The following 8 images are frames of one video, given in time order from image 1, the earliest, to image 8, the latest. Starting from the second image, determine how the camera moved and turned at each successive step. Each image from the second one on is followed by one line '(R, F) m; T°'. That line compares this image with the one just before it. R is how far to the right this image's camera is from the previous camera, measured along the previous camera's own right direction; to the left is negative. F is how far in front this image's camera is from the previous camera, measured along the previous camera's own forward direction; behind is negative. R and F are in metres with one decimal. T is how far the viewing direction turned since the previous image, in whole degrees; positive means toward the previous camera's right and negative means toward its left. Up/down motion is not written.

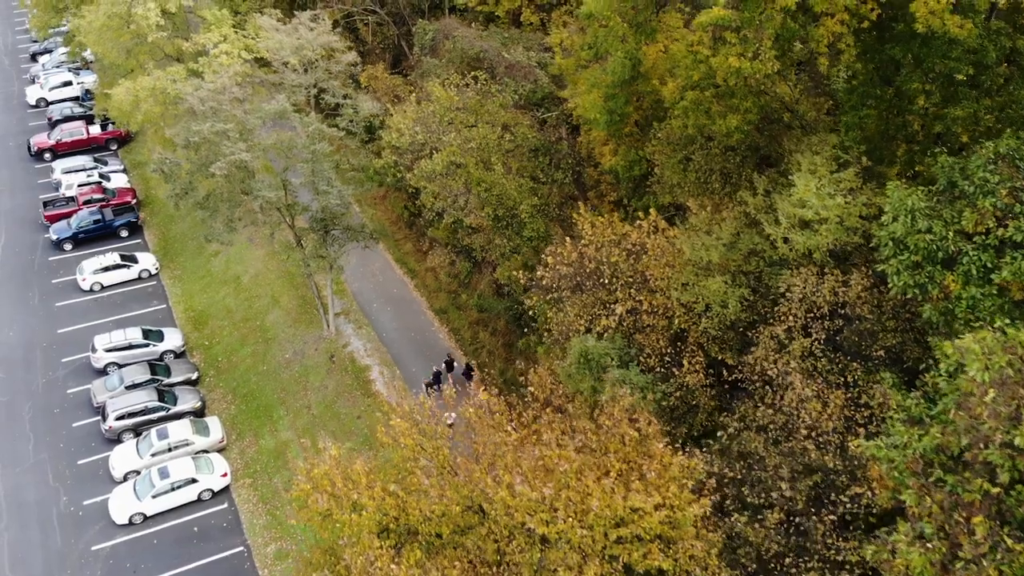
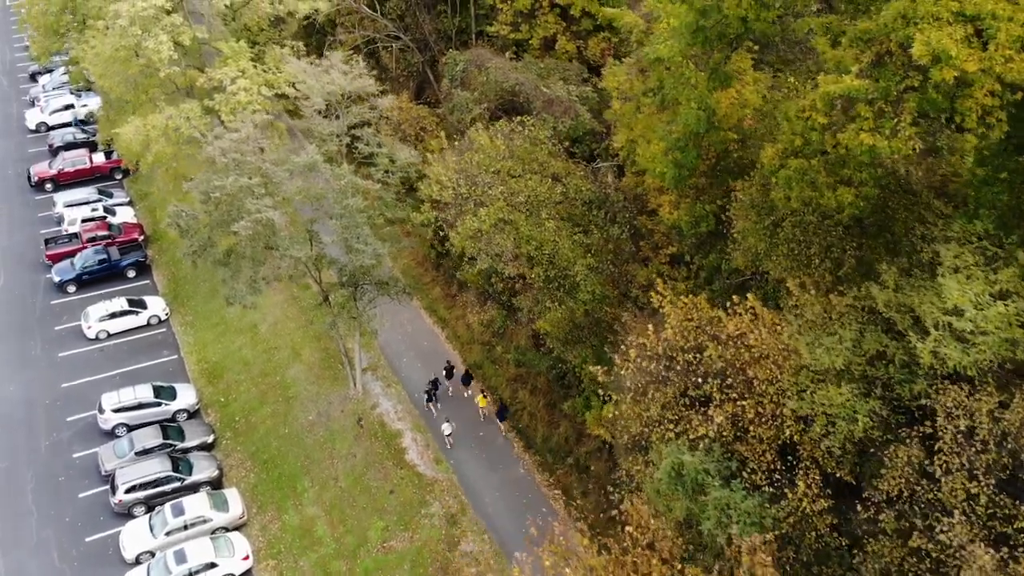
(-0.8, +1.9) m; 0°
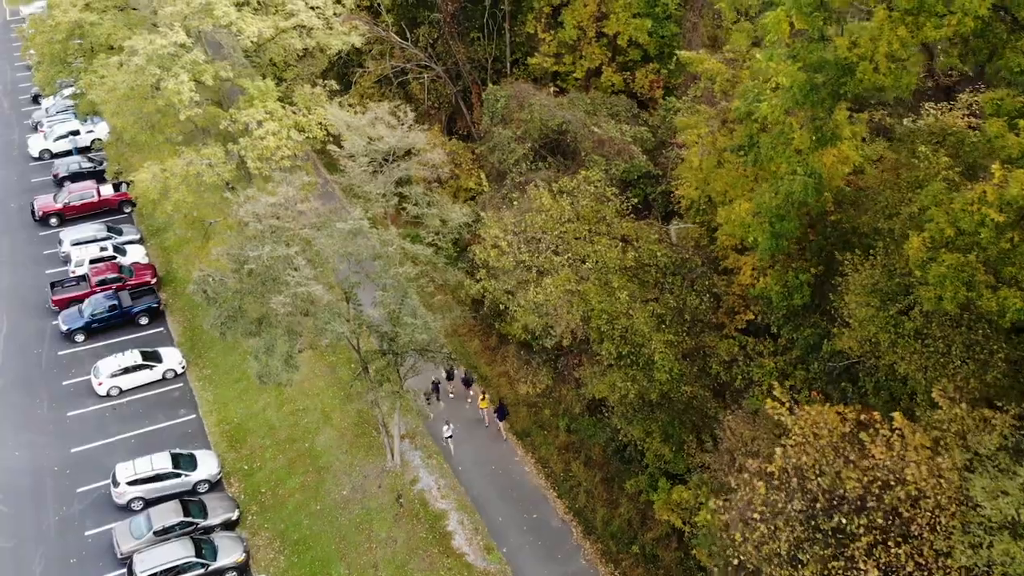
(-0.9, +2.0) m; 0°
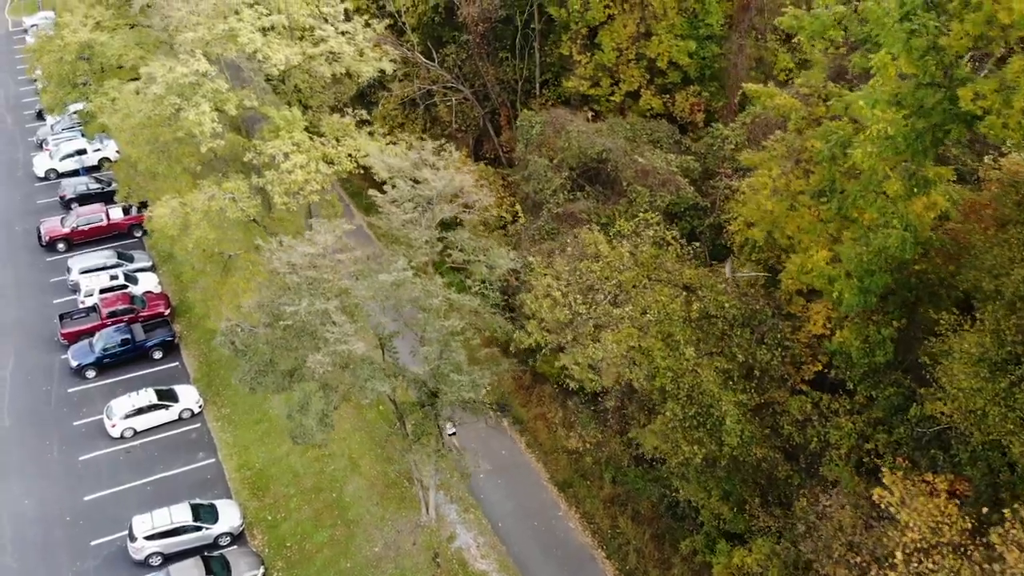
(-0.7, +1.3) m; 0°
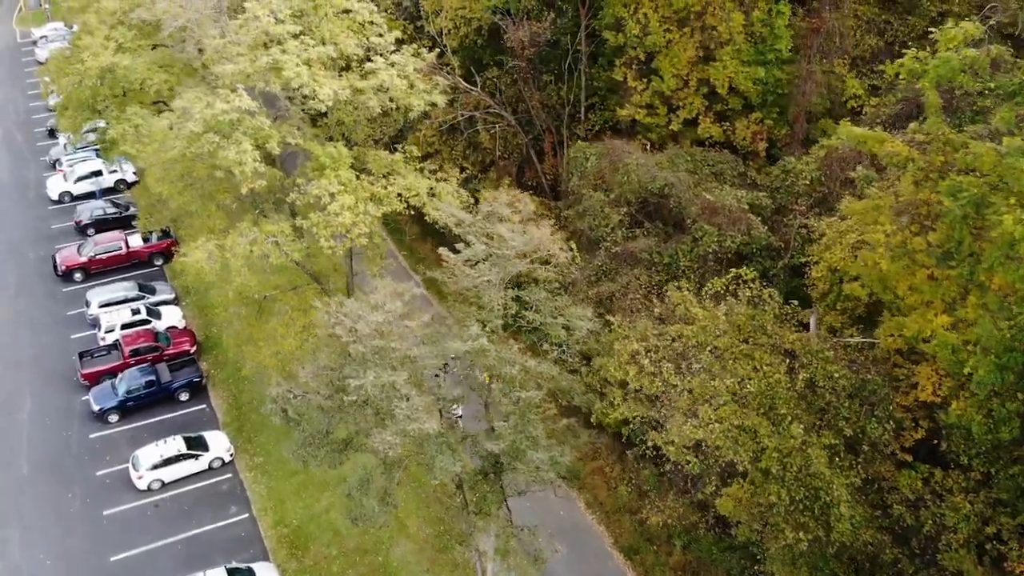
(-0.9, +1.4) m; 0°
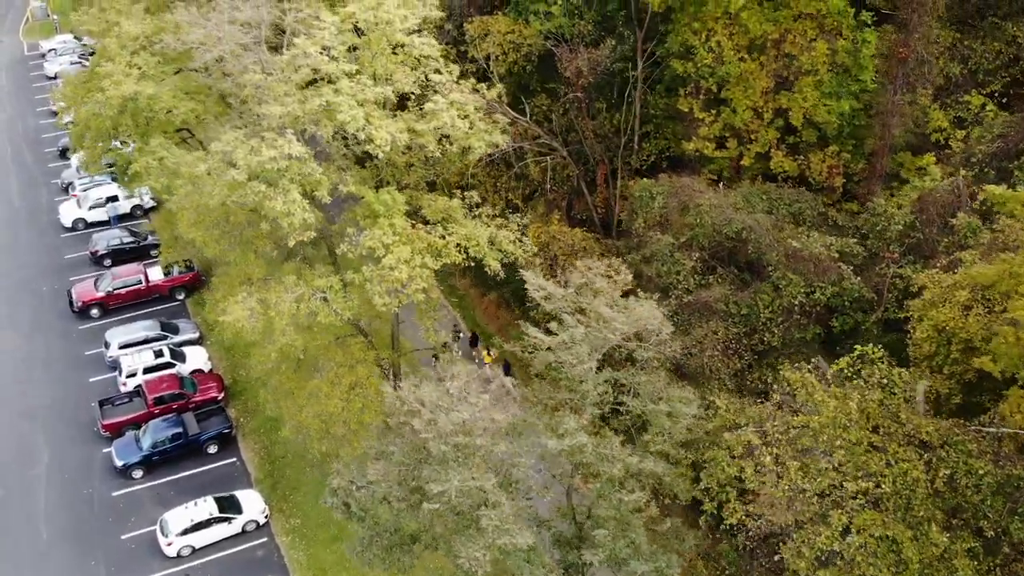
(-1.0, +1.7) m; 0°
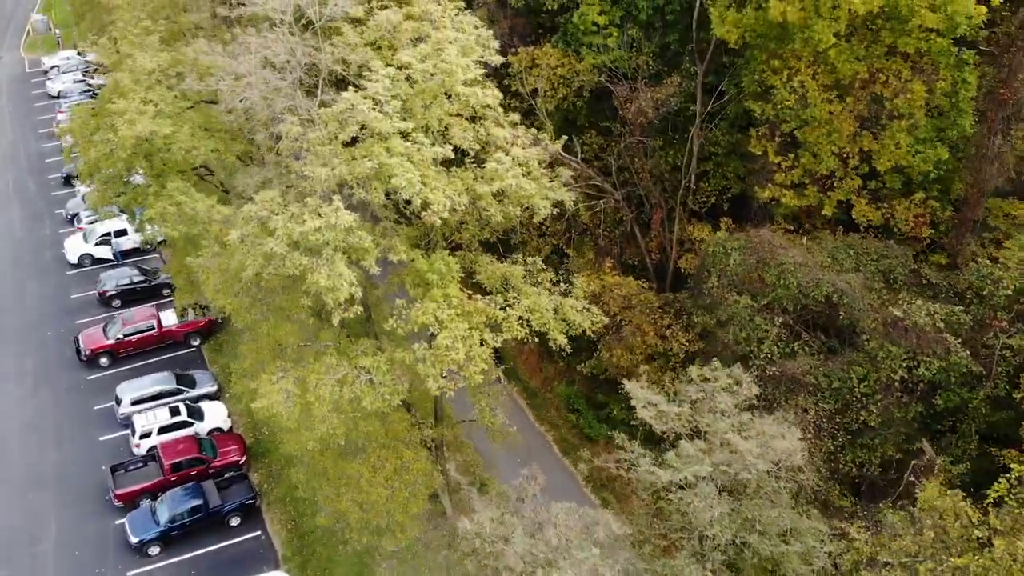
(-0.9, +1.9) m; 0°
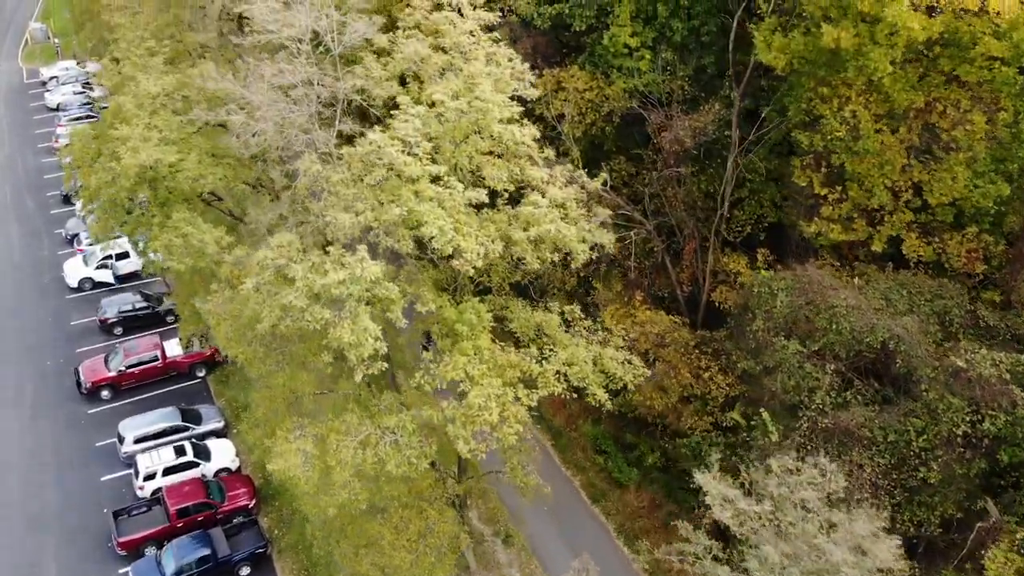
(-0.4, +1.1) m; 0°
